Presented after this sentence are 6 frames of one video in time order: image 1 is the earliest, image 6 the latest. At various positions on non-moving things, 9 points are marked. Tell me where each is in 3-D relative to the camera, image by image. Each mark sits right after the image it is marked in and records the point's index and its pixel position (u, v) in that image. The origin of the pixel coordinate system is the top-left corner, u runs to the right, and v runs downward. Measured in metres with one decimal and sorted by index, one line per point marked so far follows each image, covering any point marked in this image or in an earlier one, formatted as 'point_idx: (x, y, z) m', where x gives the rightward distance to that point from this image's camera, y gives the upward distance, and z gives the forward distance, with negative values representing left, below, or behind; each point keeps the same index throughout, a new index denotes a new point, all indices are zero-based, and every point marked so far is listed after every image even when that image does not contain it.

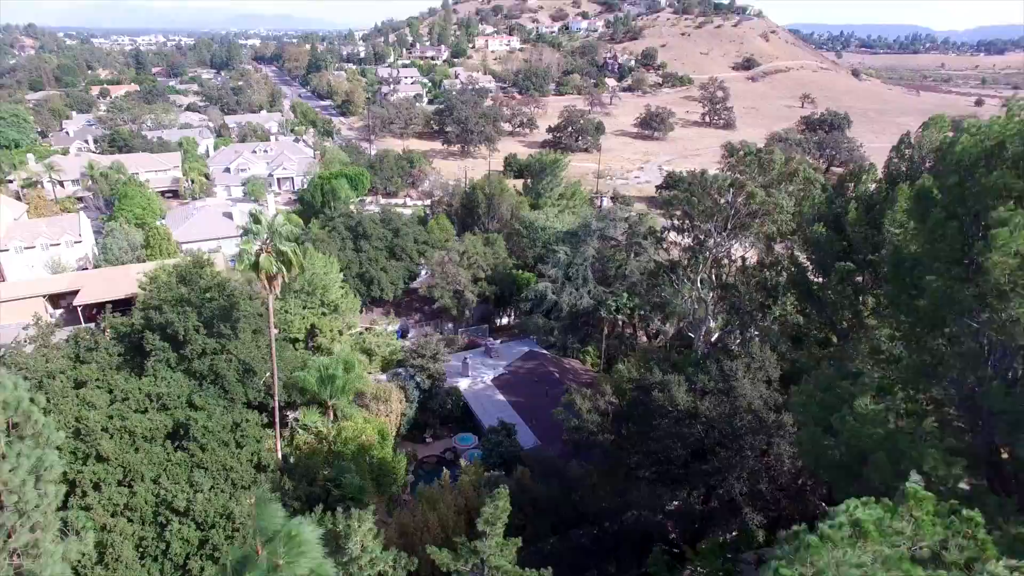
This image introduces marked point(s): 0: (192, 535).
0: (-7.7, -6.0, +18.9) m
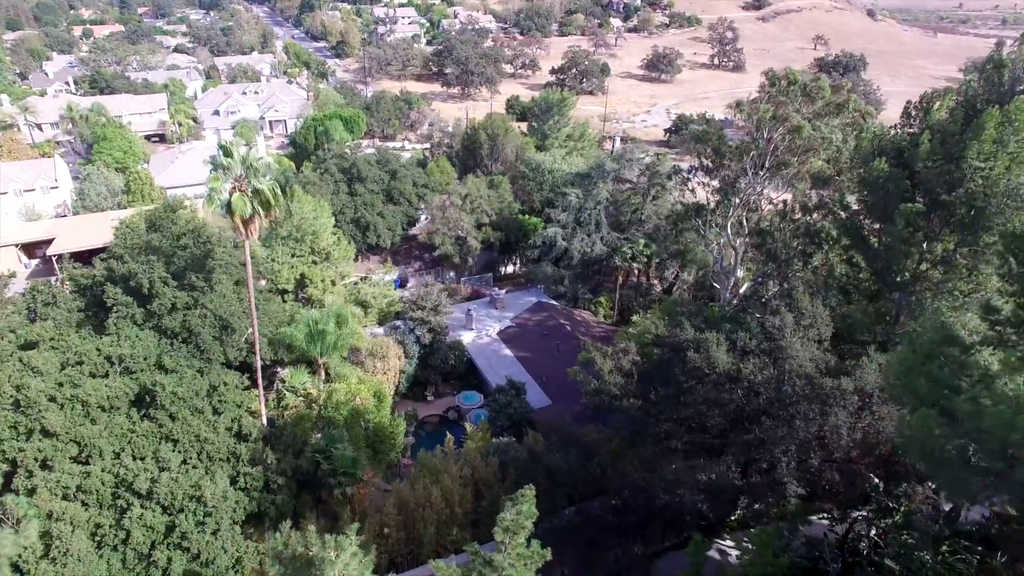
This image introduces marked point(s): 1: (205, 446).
0: (-7.4, -4.8, +16.3) m
1: (-7.4, -3.8, +19.0) m
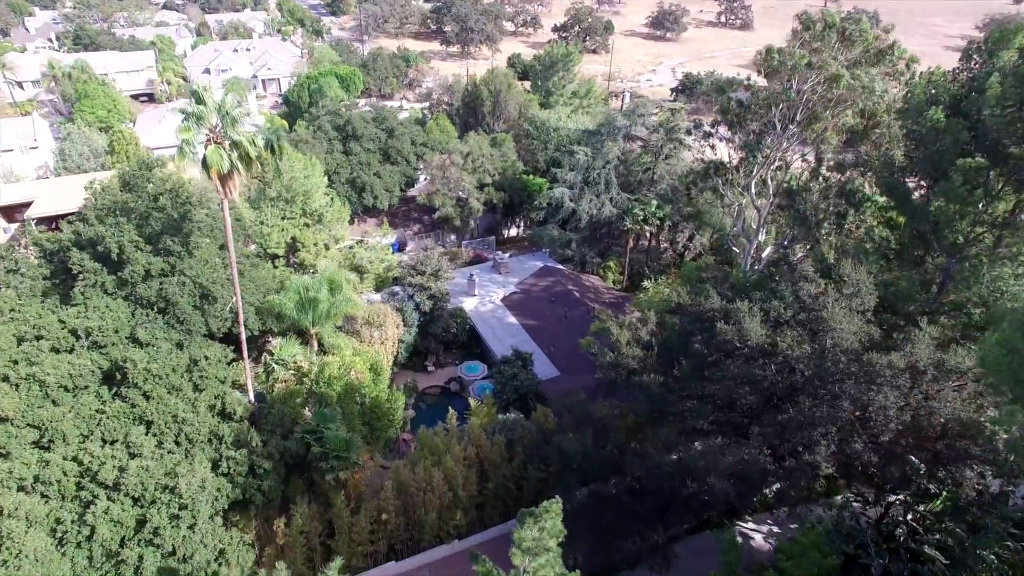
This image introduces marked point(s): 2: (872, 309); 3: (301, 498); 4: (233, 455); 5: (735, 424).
0: (-7.2, -4.2, +14.6) m
1: (-7.2, -3.1, +17.2) m
2: (+8.0, -0.5, +17.5) m
3: (-5.1, -5.1, +19.2) m
4: (-6.2, -3.7, +17.5) m
5: (+5.1, -3.1, +18.1) m
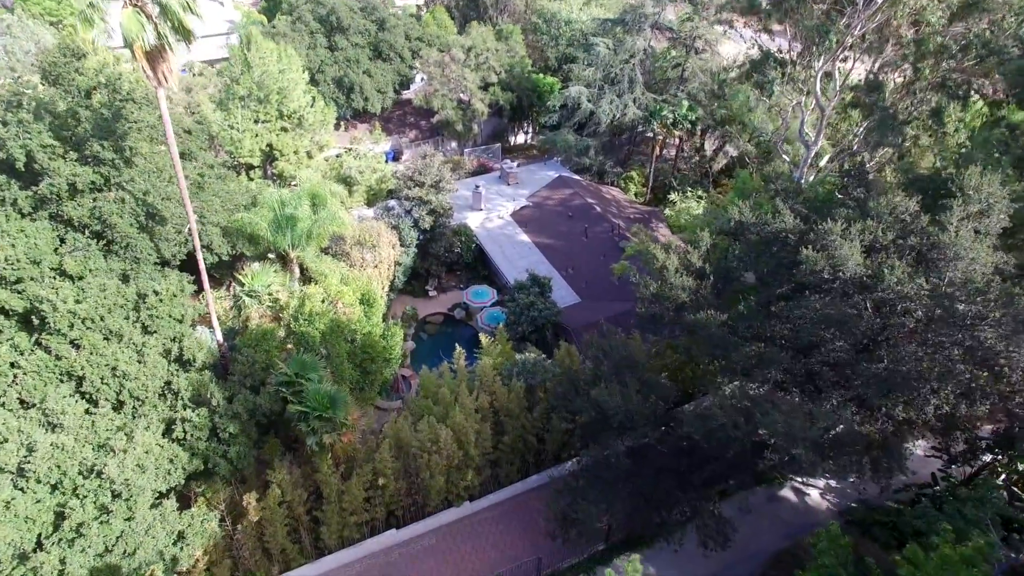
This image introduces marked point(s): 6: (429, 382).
0: (-6.7, -3.1, +11.1) m
1: (-6.8, -1.7, +13.6) m
2: (+8.5, +1.0, +13.7) m
3: (-4.7, -3.4, +15.8) m
4: (-5.7, -2.3, +14.0) m
5: (+5.6, -1.6, +14.5) m
6: (-2.0, -2.2, +18.7) m
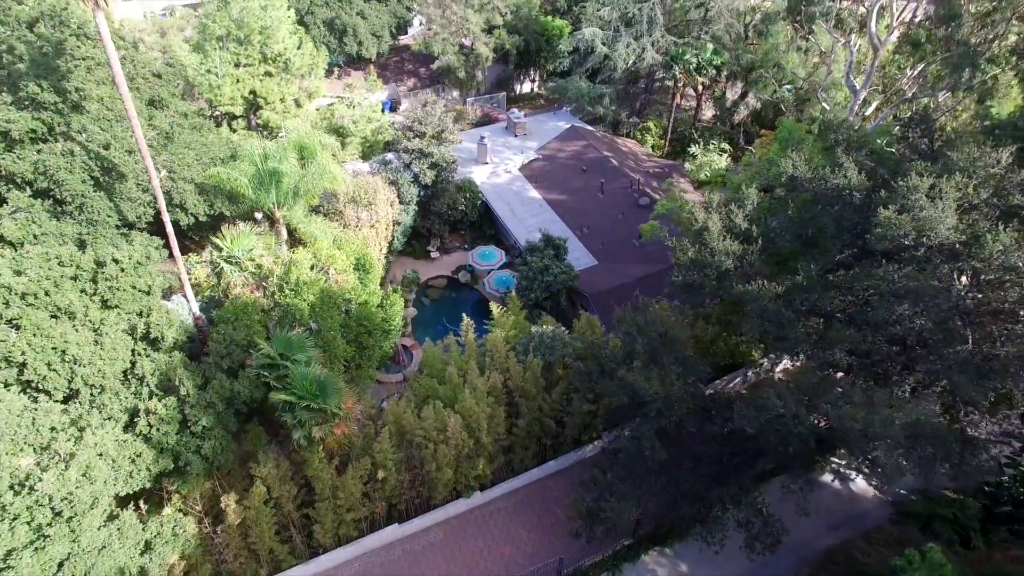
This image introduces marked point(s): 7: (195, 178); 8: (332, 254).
0: (-6.3, -2.8, +9.1) m
1: (-6.4, -1.2, +11.5) m
2: (+8.8, +1.5, +11.4) m
3: (-4.3, -2.9, +13.8) m
4: (-5.4, -1.8, +11.9) m
5: (+5.9, -1.0, +12.4) m
6: (-1.7, -1.5, +16.6) m
7: (-7.0, +2.4, +17.4) m
8: (-3.9, +0.7, +17.3) m
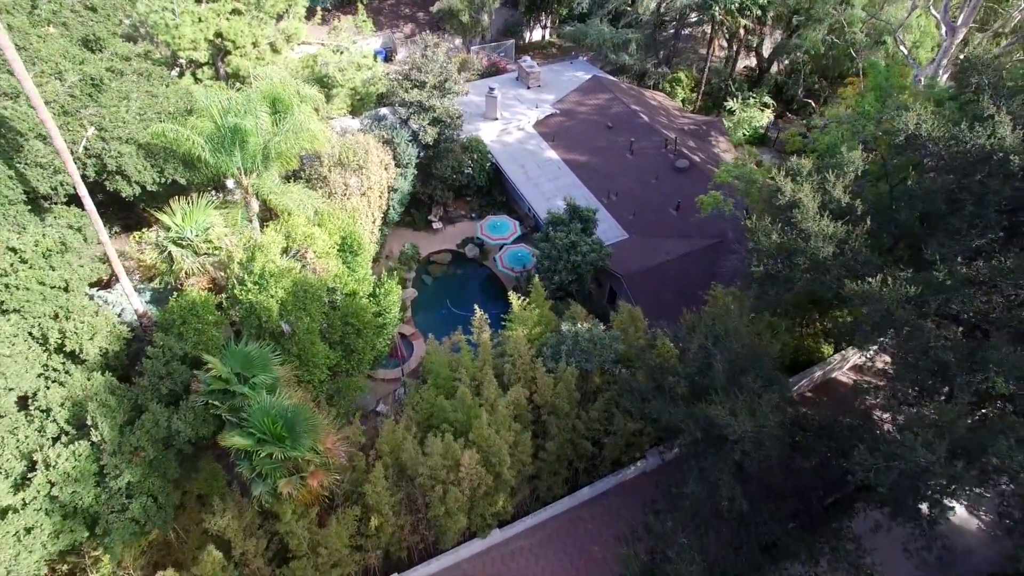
0: (-5.9, -3.0, +5.9) m
1: (-6.0, -1.3, +8.2) m
2: (+9.2, +1.4, +8.0) m
3: (-3.9, -2.8, +10.6) m
4: (-5.0, -1.9, +8.6) m
5: (+6.3, -1.0, +9.1) m
6: (-1.2, -1.3, +13.2) m
7: (-6.6, +2.7, +13.9) m
8: (-3.5, +0.9, +13.9) m
